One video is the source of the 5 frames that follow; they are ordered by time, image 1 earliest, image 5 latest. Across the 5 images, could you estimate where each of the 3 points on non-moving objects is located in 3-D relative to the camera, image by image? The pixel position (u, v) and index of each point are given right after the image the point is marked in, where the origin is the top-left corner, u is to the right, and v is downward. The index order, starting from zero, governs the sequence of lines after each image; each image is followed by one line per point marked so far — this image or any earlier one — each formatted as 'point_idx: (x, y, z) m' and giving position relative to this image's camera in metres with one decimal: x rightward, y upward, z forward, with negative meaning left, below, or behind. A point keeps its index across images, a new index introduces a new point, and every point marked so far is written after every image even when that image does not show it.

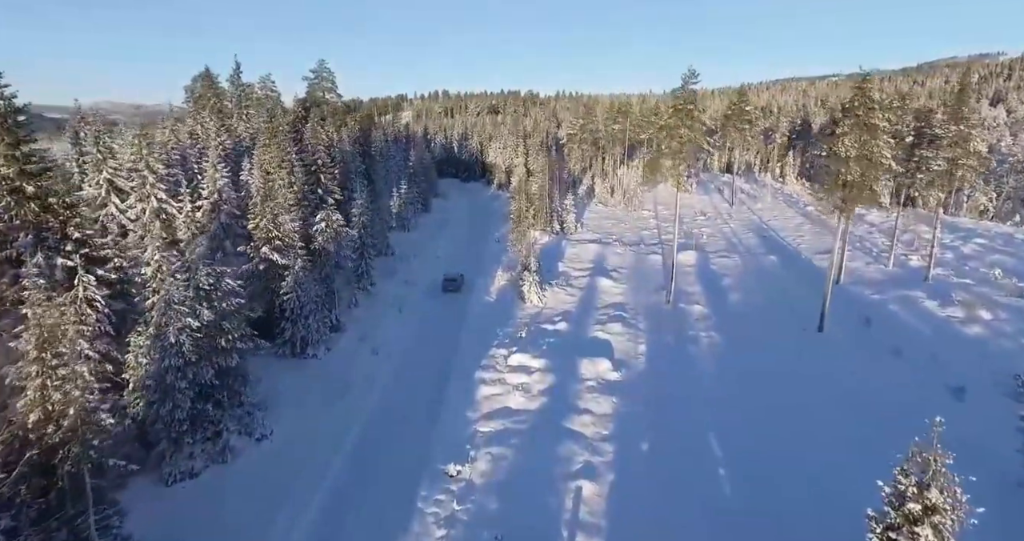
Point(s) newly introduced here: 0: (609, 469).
0: (+3.2, -6.6, +18.4) m
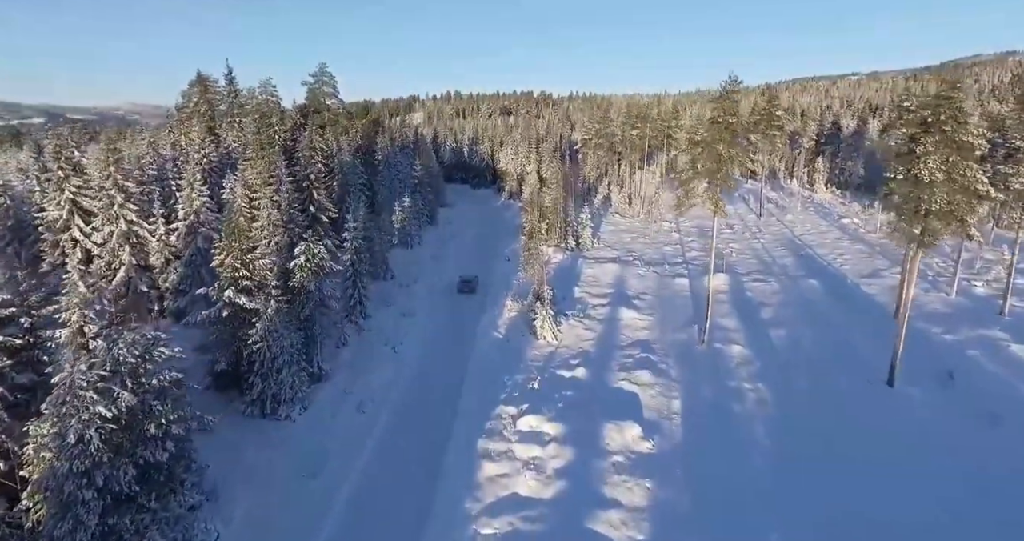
0: (+3.4, -8.4, +14.0) m
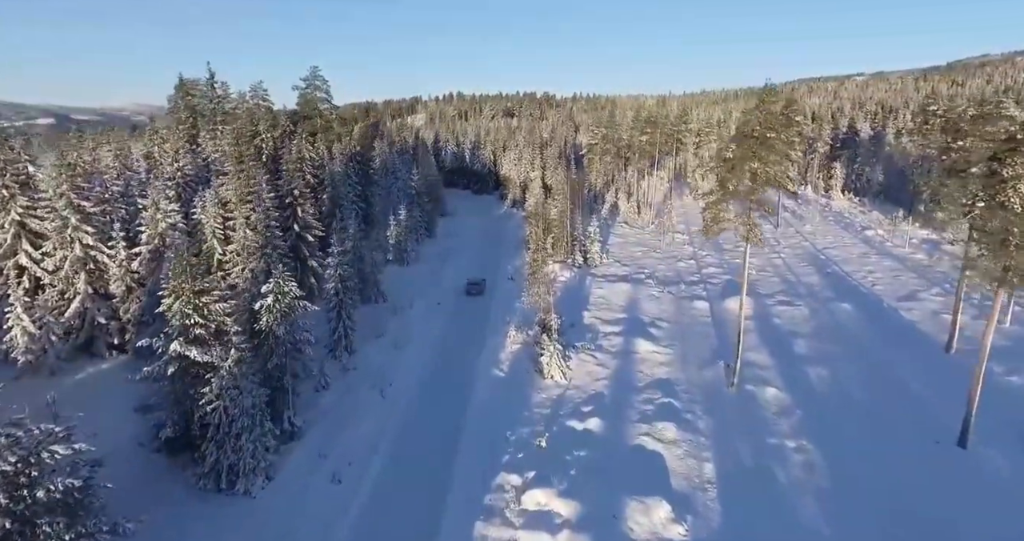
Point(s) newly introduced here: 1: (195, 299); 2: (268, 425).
0: (+3.5, -10.0, +10.4) m
1: (-10.7, -0.9, +18.5) m
2: (-8.7, -5.4, +19.7) m
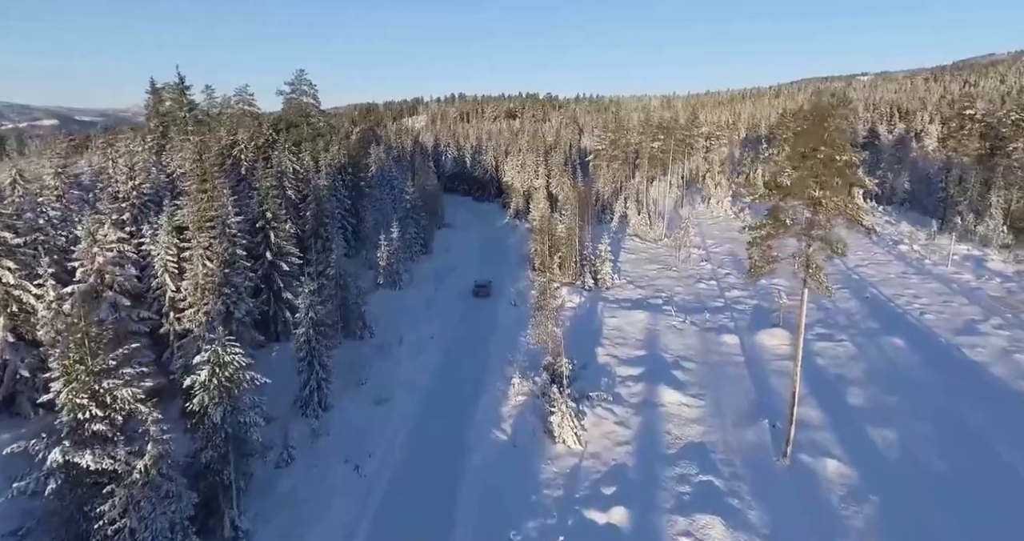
0: (+3.6, -11.8, +5.7) m
1: (-10.6, -2.7, +13.8) m
2: (-8.6, -7.3, +15.0) m
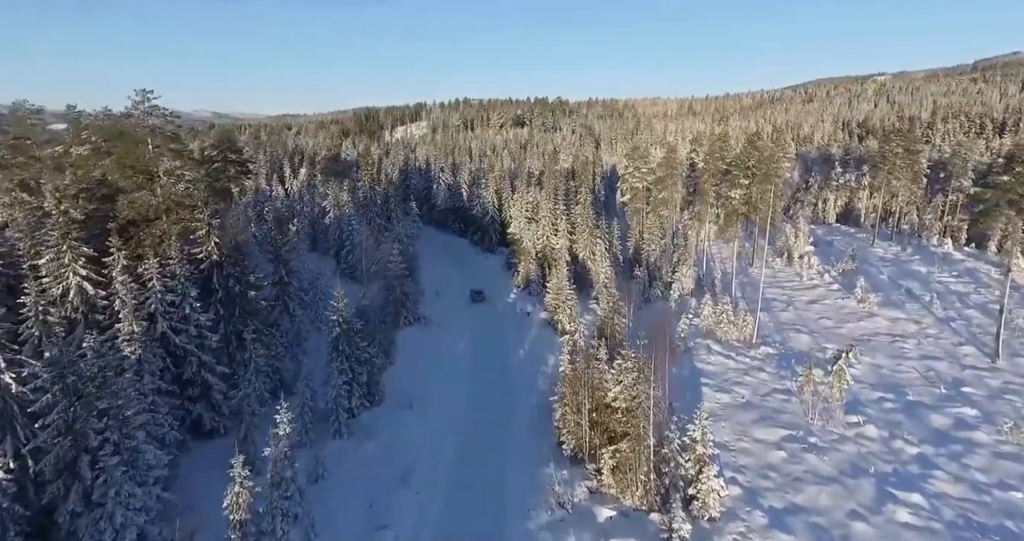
0: (+3.5, -20.9, -18.7) m
1: (-10.6, -11.9, -10.4) m
2: (-8.6, -16.5, -9.2) m
